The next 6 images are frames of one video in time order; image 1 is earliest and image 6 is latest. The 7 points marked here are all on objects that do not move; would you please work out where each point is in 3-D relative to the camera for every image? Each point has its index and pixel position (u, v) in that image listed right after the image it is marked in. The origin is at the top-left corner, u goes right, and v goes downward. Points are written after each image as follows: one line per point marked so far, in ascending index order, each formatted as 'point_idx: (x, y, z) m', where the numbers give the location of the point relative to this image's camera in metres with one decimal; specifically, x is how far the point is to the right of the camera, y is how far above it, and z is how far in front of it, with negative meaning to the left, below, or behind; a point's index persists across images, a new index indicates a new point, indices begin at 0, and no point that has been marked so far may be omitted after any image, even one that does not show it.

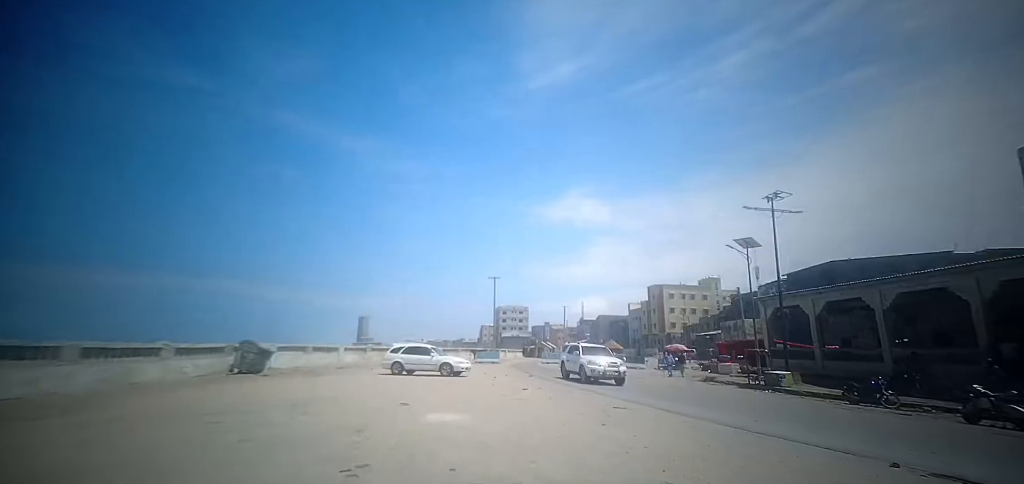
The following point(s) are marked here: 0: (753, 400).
0: (+8.4, -5.7, +17.2) m
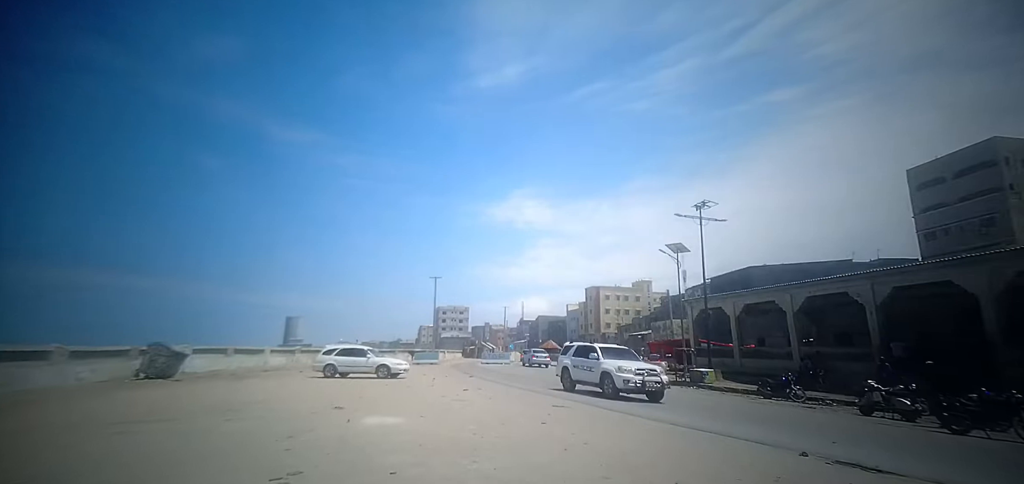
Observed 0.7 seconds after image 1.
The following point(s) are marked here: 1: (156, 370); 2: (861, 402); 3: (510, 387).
0: (+6.1, -5.9, +18.1) m
1: (-13.2, -4.8, +17.8) m
2: (+10.1, -4.7, +13.9) m
3: (-0.2, -5.9, +19.4) m
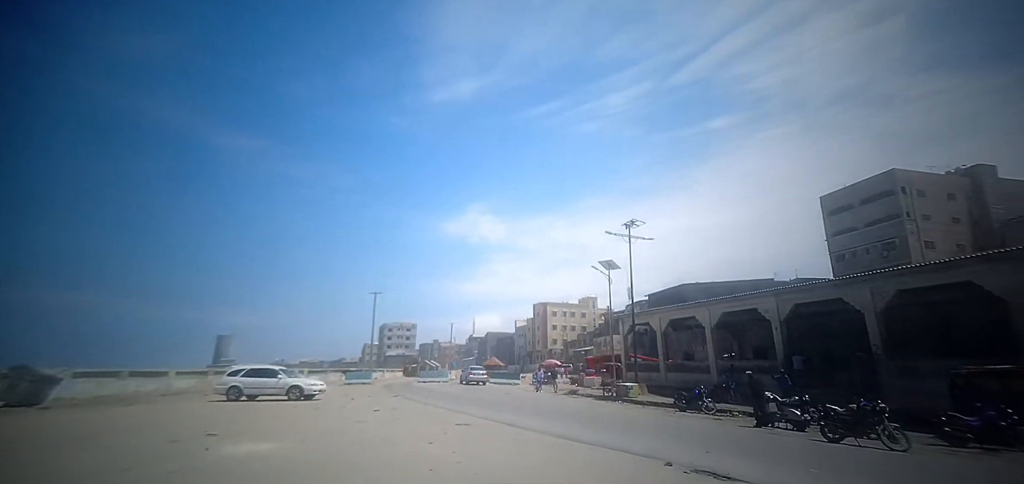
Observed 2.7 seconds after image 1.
0: (+3.1, -6.6, +18.4) m
1: (-16.0, -5.1, +15.8) m
2: (+7.6, -5.3, +14.8) m
3: (-3.3, -6.5, +19.0) m
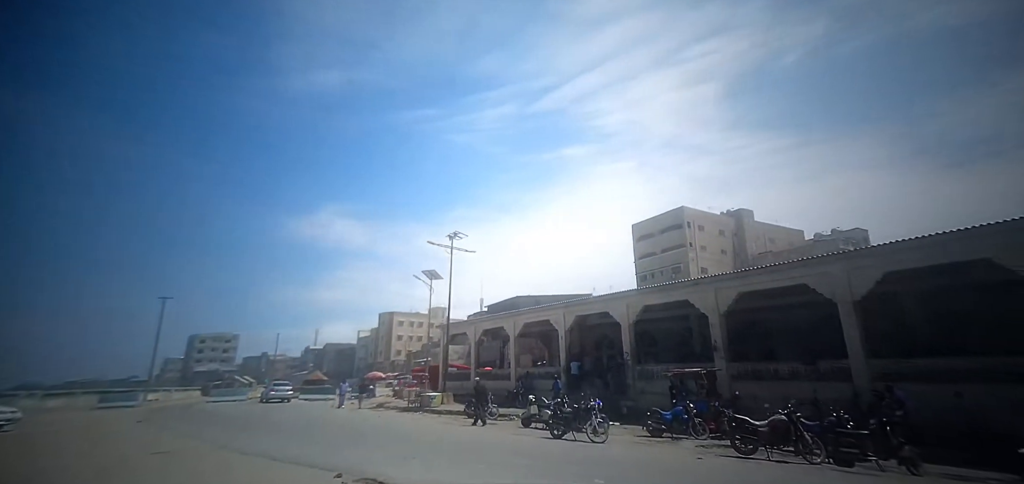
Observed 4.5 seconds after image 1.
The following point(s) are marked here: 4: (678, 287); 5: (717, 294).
0: (-5.1, -6.9, +17.8) m
1: (-22.2, -4.1, +8.8) m
2: (+0.4, -5.8, +15.9) m
3: (-11.3, -6.3, +16.1) m
4: (+6.7, -1.8, +19.2) m
5: (+7.6, -1.9, +17.7) m
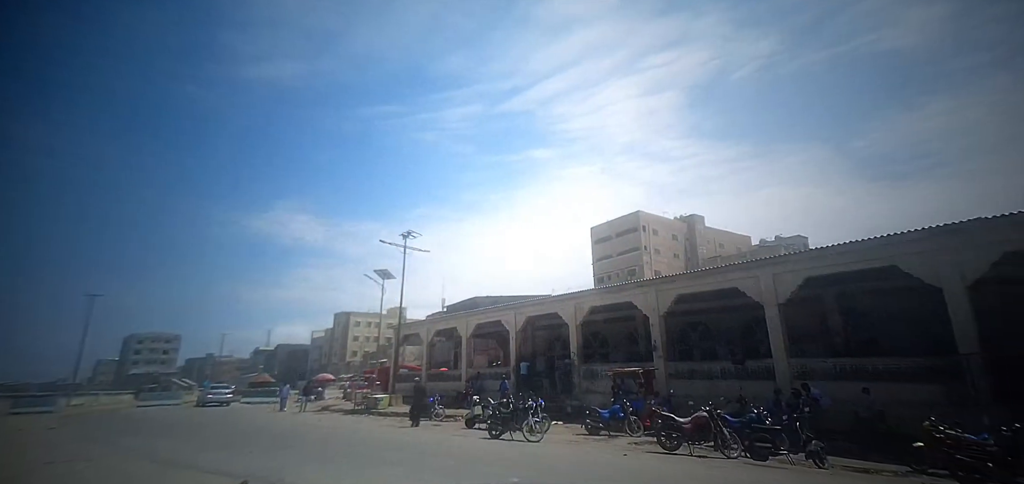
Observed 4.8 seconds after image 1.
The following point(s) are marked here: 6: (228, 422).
0: (-7.2, -6.7, +17.2) m
1: (-23.2, -3.7, +6.8) m
2: (-1.5, -5.8, +15.8) m
3: (-13.2, -6.1, +15.0) m
4: (+4.6, -1.9, +19.7) m
5: (+5.6, -2.1, +18.3) m
6: (-11.6, -7.5, +19.9) m
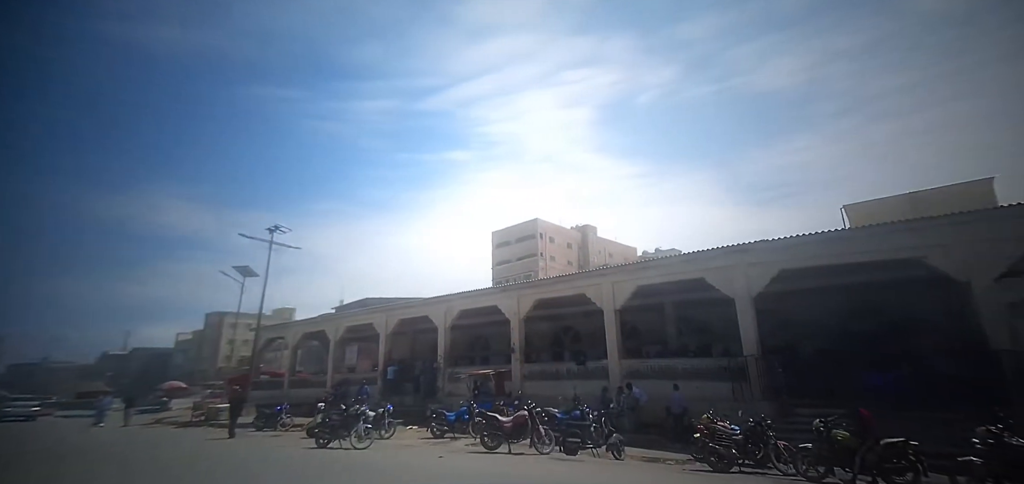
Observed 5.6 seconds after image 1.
0: (-12.0, -6.3, +14.8) m
1: (-25.0, -2.4, +1.0) m
2: (-6.1, -5.7, +14.8) m
3: (-17.3, -5.4, +11.3) m
4: (-0.9, -2.1, +20.0) m
5: (+0.4, -2.3, +18.9) m
6: (-17.0, -6.9, +16.4) m
